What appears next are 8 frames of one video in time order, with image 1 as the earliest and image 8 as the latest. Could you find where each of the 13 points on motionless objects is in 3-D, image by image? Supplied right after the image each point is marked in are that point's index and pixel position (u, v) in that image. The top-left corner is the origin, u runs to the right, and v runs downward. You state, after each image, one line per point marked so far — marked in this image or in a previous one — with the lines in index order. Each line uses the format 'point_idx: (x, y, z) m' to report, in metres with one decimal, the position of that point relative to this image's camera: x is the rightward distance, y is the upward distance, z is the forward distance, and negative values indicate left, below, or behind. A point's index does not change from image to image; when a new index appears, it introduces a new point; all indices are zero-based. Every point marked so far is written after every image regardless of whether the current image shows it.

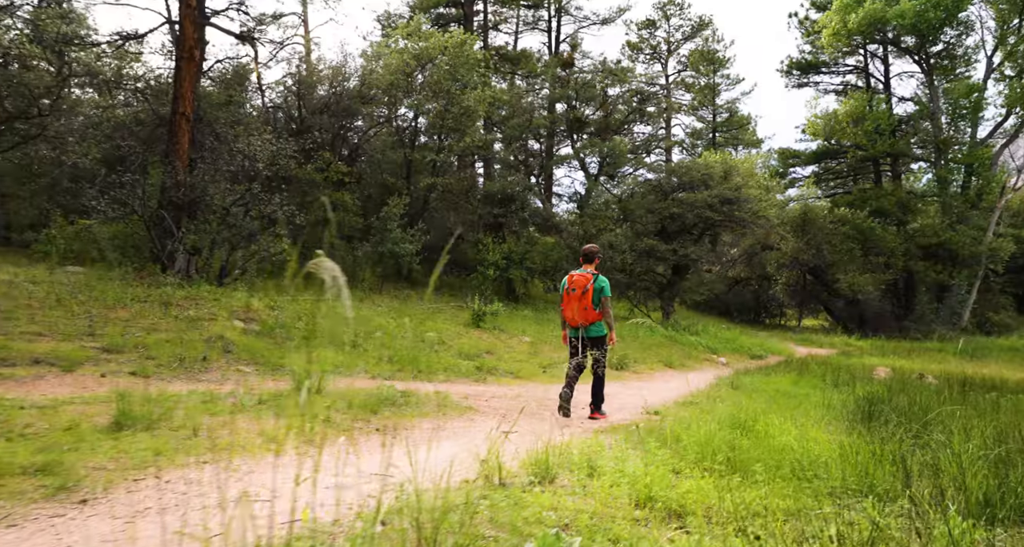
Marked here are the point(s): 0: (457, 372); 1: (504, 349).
0: (-1.0, -1.7, +11.0) m
1: (-0.2, -1.7, +13.9) m
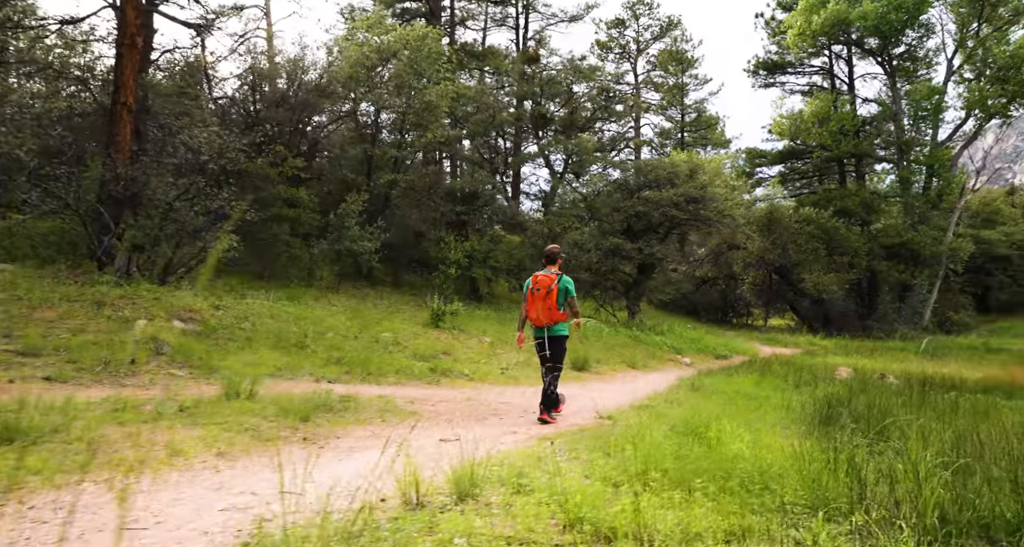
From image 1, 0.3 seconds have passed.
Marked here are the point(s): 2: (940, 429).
0: (-1.7, -1.7, +10.5) m
1: (-1.0, -1.7, +13.5) m
2: (+4.2, -1.5, +6.1) m
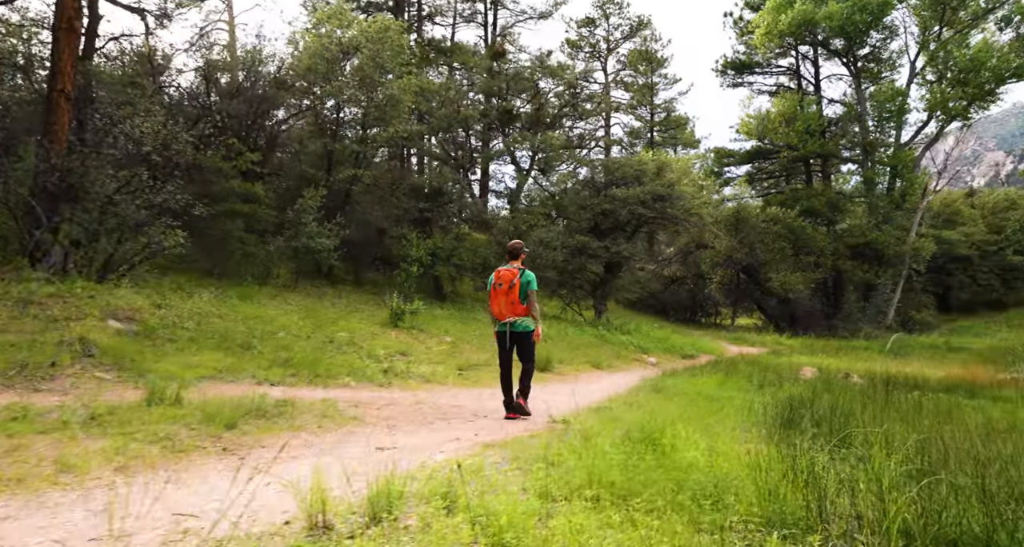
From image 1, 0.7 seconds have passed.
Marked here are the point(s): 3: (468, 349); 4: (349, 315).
0: (-2.4, -1.6, +10.0) m
1: (-1.9, -1.6, +13.0) m
2: (+3.6, -1.5, +5.9) m
3: (-1.0, -1.7, +13.9) m
4: (-3.9, -1.0, +14.9) m
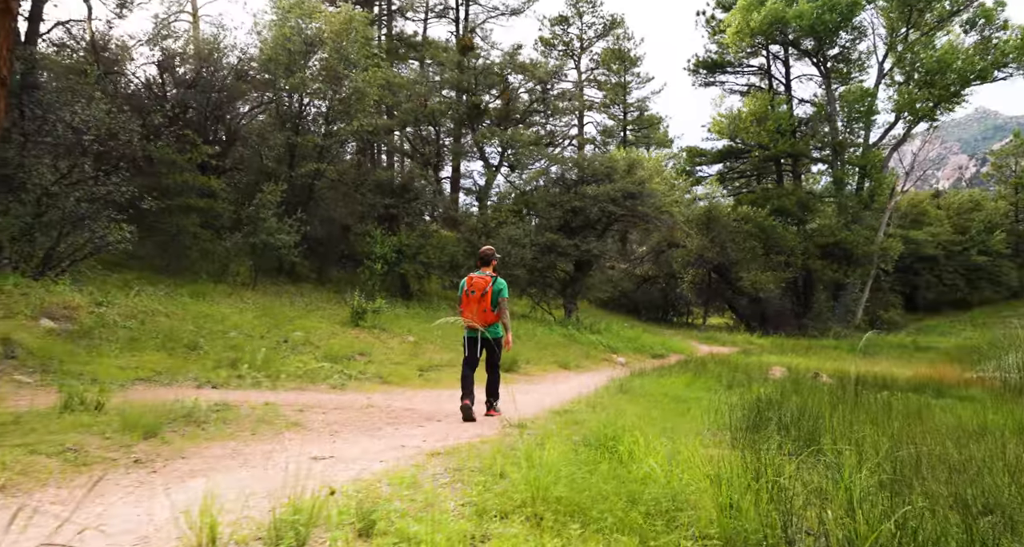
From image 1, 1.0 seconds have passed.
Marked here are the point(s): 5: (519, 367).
0: (-3.0, -1.6, +9.5) m
1: (-2.6, -1.6, +12.5) m
2: (+3.2, -1.4, +5.6) m
3: (-1.7, -1.6, +13.4) m
4: (-4.7, -0.9, +14.3) m
5: (+0.1, -1.9, +12.7) m
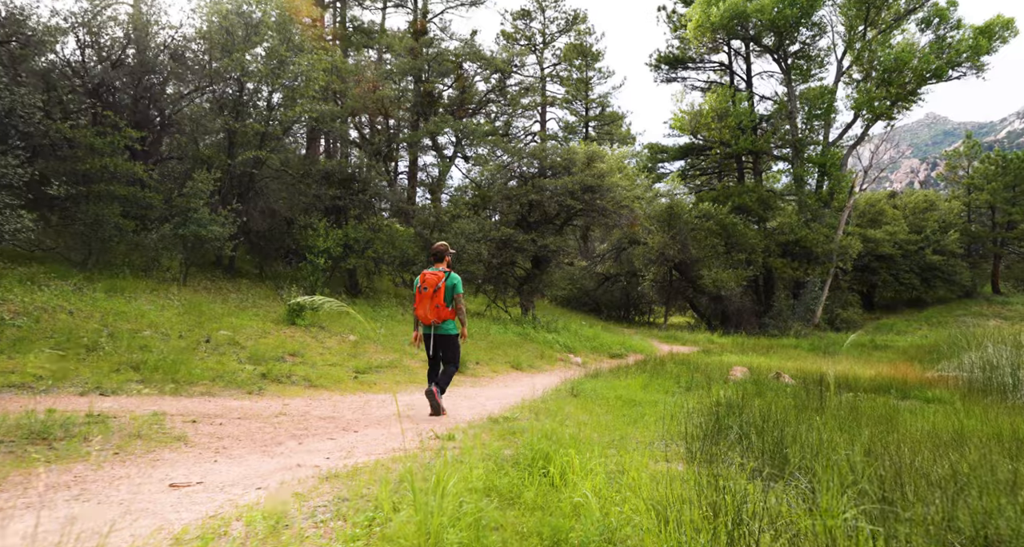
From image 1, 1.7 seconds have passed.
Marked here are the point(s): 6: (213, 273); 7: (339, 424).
0: (-3.8, -1.5, +8.5) m
1: (-3.5, -1.4, +11.5) m
2: (+2.6, -1.3, +4.9) m
3: (-2.8, -1.5, +12.5) m
4: (-5.7, -0.8, +13.2) m
5: (-0.9, -1.8, +11.9) m
6: (-8.3, 0.0, +17.4) m
7: (-1.7, -1.5, +6.3) m
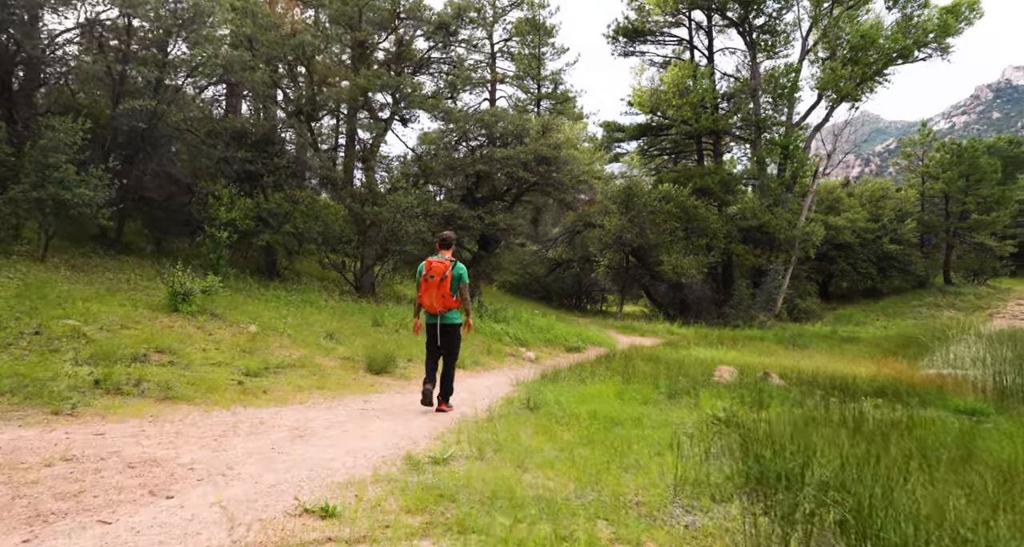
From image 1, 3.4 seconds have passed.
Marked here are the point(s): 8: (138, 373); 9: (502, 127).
0: (-4.5, -1.1, +5.9) m
1: (-4.4, -1.1, +8.9) m
2: (+2.2, -1.1, +2.9) m
3: (-3.7, -1.1, +10.0) m
4: (-6.7, -0.4, +10.4) m
5: (-1.8, -1.4, +9.5) m
6: (-9.6, +0.6, +14.4) m
7: (-2.2, -1.3, +3.9) m
8: (-4.2, -1.1, +7.1) m
9: (-0.3, +4.0, +17.1) m
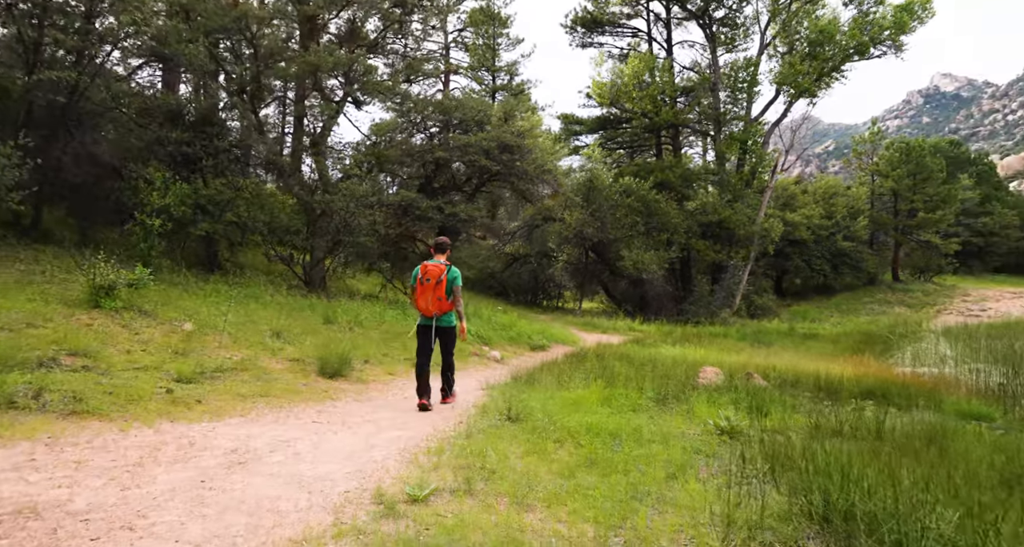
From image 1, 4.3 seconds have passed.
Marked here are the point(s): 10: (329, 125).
0: (-4.6, -1.0, +4.7) m
1: (-4.8, -0.9, +7.7) m
2: (+2.3, -1.1, +2.2) m
3: (-4.2, -1.0, +8.8) m
4: (-7.2, -0.2, +9.0) m
5: (-2.2, -1.3, +8.5) m
6: (-10.4, +0.7, +12.8) m
7: (-2.2, -1.2, +2.9) m
8: (-4.4, -1.0, +5.9) m
9: (-1.3, +4.2, +16.1) m
10: (-4.8, +4.0, +16.6) m
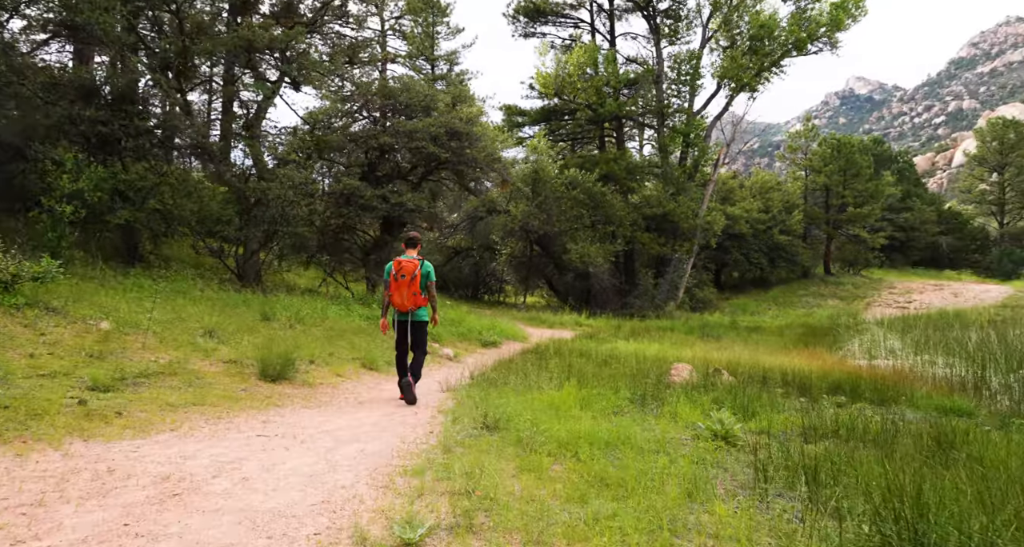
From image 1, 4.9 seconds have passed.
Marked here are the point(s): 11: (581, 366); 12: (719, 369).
0: (-4.6, -1.0, +3.6) m
1: (-5.1, -0.9, +6.6) m
2: (+2.5, -1.1, +1.8) m
3: (-4.6, -0.9, +7.8) m
4: (-7.7, -0.1, +7.7) m
5: (-2.6, -1.2, +7.7) m
6: (-11.2, +0.9, +11.0) m
7: (-2.1, -1.2, +2.1) m
8: (-4.6, -1.0, +4.9) m
9: (-2.5, +4.3, +15.3) m
10: (-6.0, +4.1, +15.4) m
11: (+1.0, -1.4, +9.8) m
12: (+3.1, -1.4, +9.6) m
